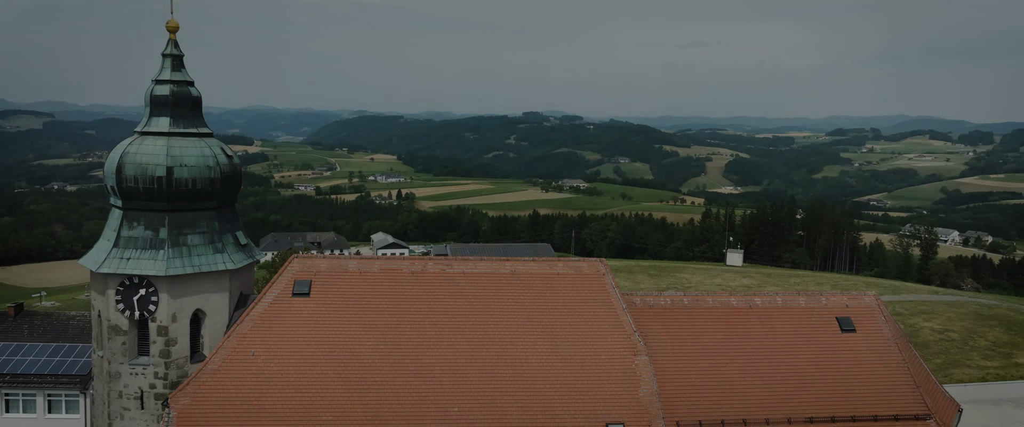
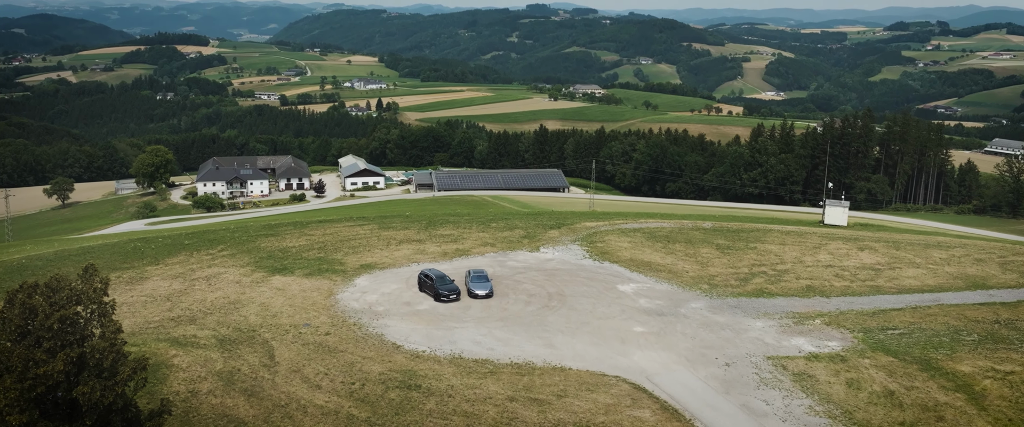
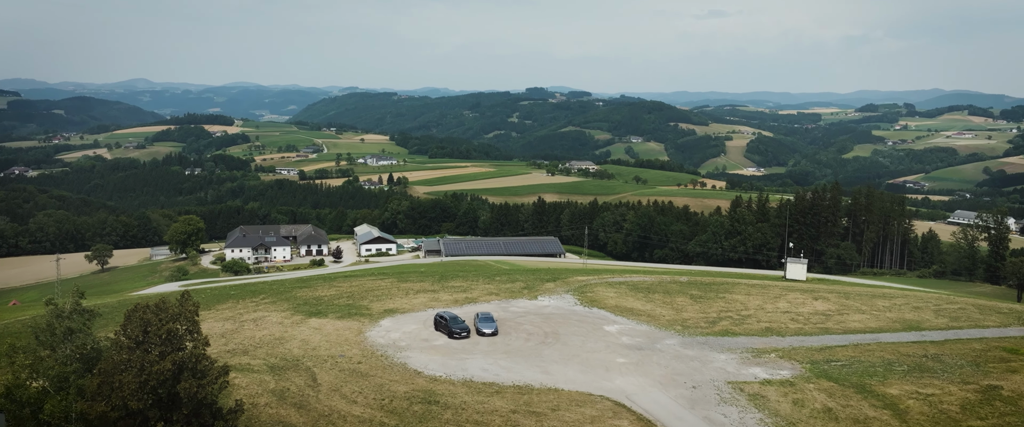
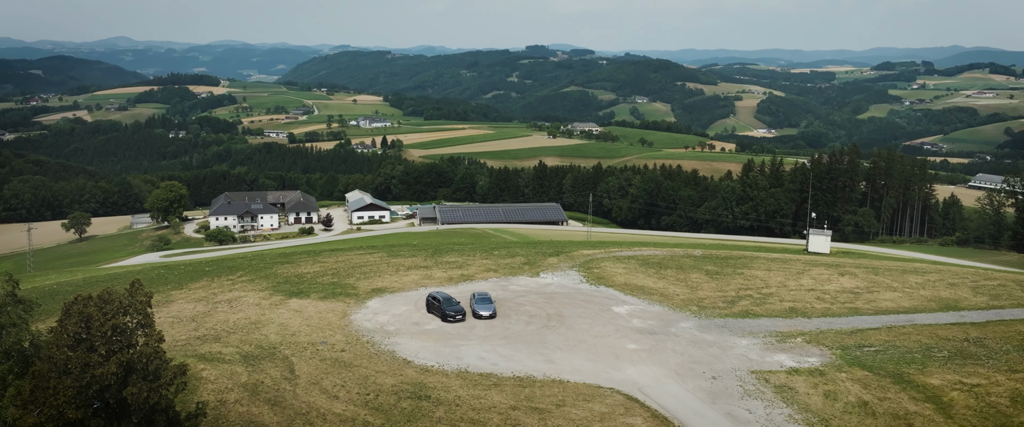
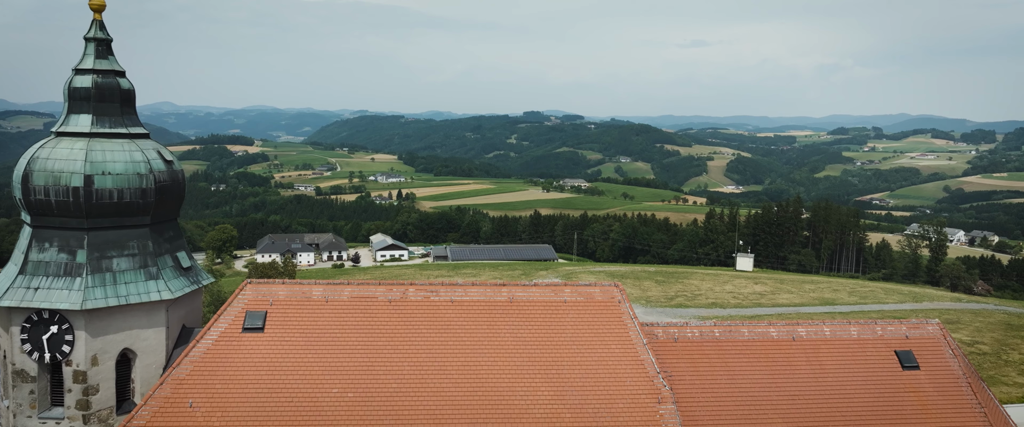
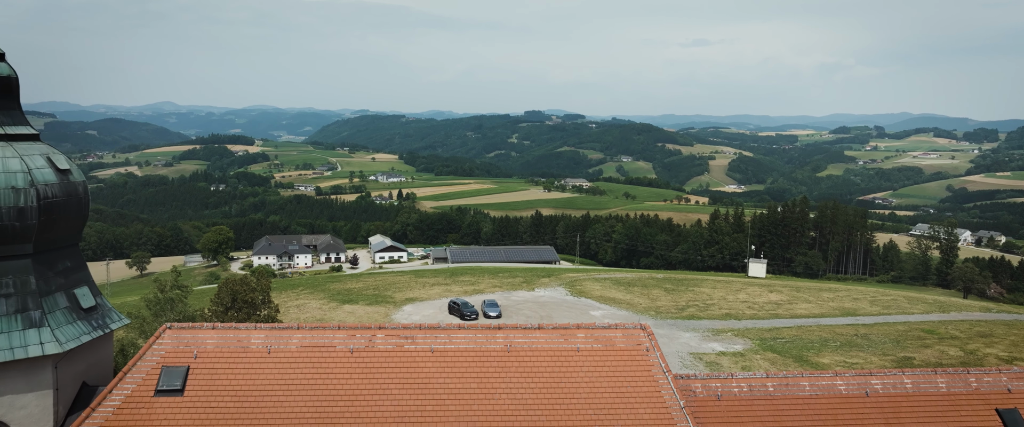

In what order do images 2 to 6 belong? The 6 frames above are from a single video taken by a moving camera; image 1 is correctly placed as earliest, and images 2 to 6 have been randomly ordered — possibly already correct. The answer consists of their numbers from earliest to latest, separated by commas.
5, 6, 3, 4, 2
